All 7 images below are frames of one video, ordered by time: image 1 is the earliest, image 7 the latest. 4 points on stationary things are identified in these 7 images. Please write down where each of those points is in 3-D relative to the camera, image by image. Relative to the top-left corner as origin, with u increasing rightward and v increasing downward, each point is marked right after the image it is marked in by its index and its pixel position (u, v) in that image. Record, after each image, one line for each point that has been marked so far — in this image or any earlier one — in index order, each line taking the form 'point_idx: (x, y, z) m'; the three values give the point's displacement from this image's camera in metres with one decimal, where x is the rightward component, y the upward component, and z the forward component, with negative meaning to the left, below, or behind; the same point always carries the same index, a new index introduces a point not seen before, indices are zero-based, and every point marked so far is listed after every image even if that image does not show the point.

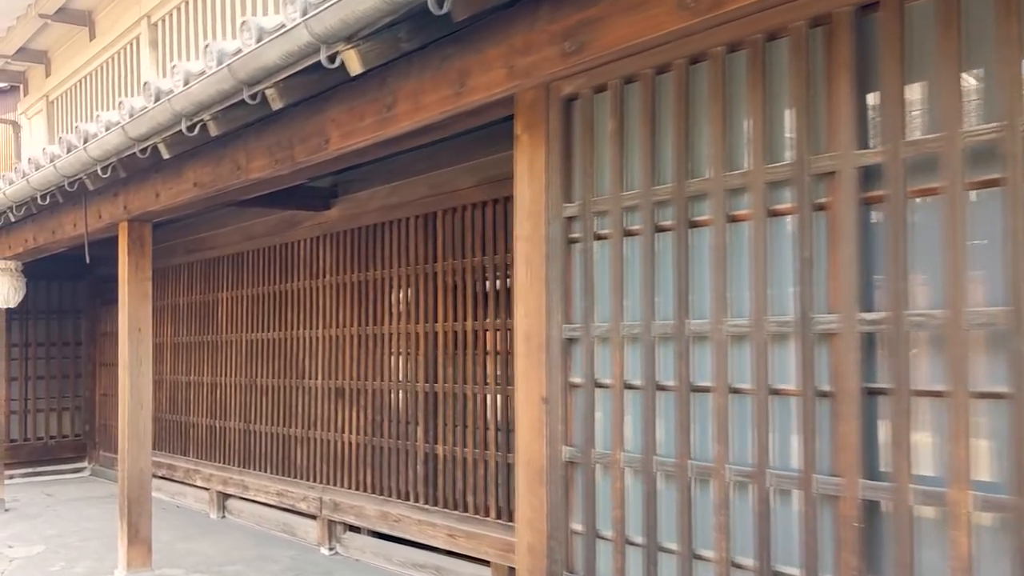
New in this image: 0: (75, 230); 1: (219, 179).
0: (-2.4, +0.3, +6.0) m
1: (-1.2, +0.4, +4.4) m
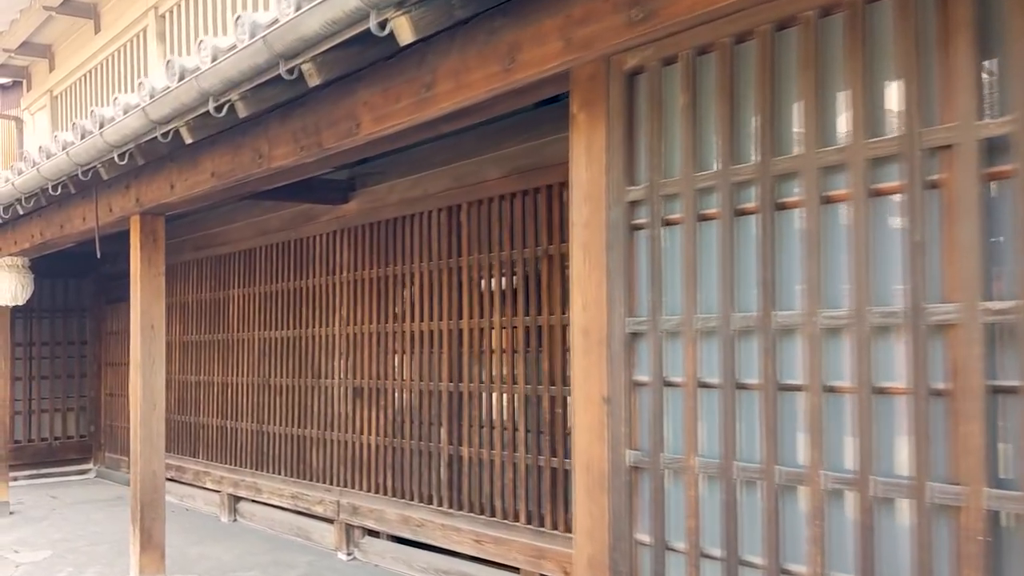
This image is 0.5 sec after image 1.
0: (-2.3, +0.4, +5.8) m
1: (-1.1, +0.5, +4.2) m
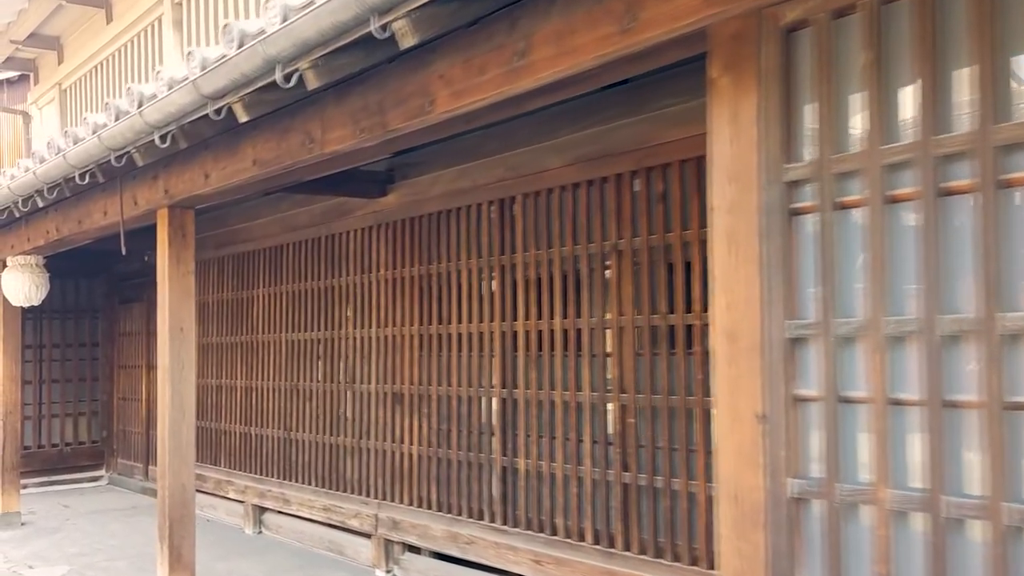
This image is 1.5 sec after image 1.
0: (-2.0, +0.4, +5.4) m
1: (-0.8, +0.5, +3.8) m
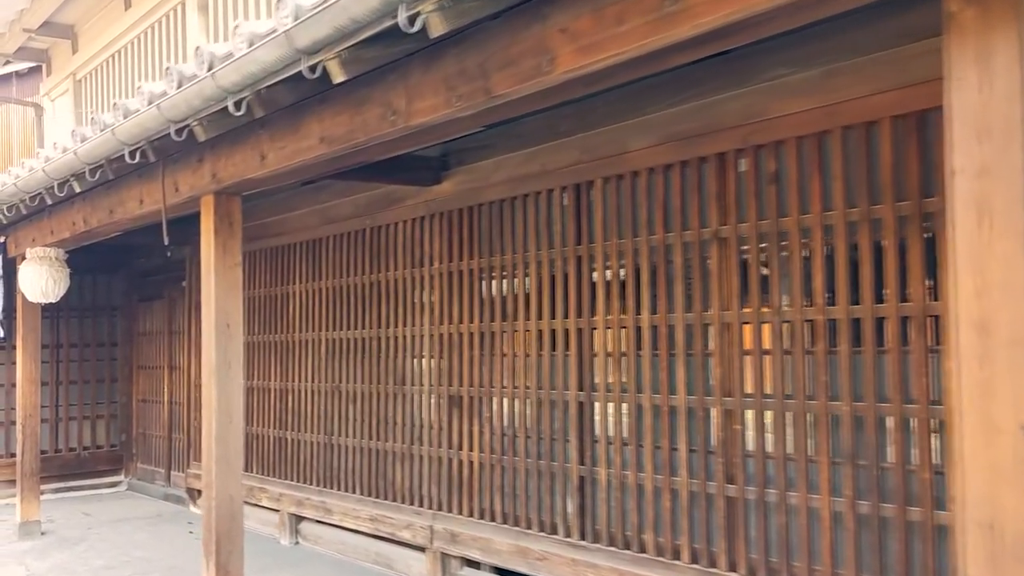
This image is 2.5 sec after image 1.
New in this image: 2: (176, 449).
0: (-1.7, +0.4, +5.0) m
1: (-0.5, +0.5, +3.4) m
2: (-2.8, -1.3, +8.8) m
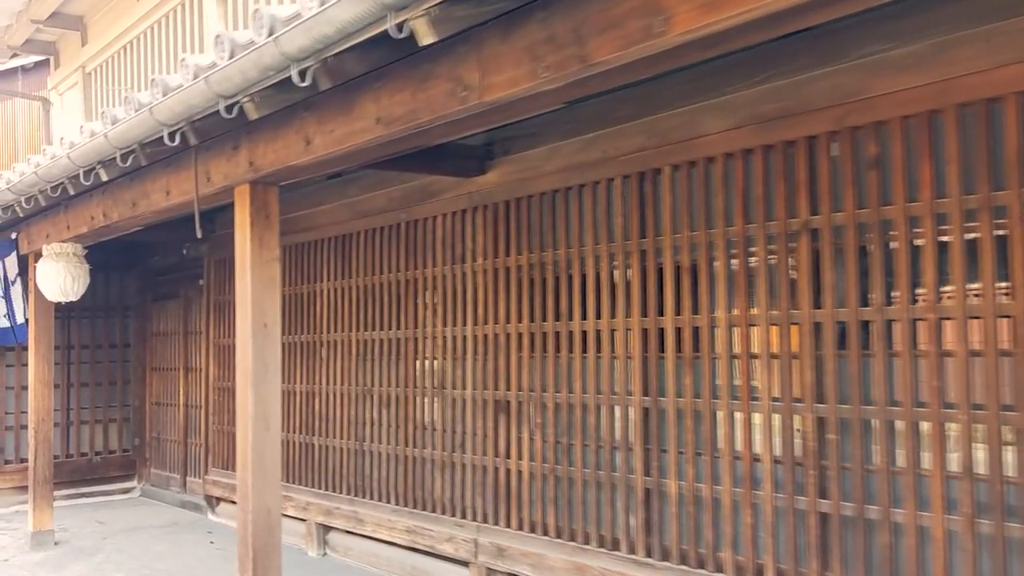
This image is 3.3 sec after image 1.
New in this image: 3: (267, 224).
0: (-1.5, +0.4, +4.7) m
1: (-0.2, +0.5, +3.1) m
2: (-2.5, -1.3, +8.4) m
3: (-1.0, +0.3, +4.2) m
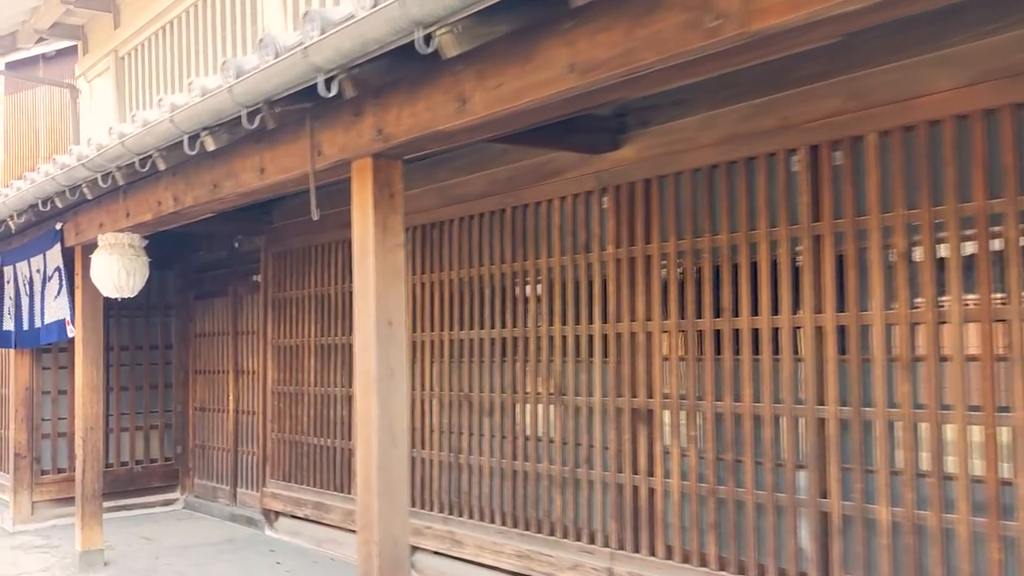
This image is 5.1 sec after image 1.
0: (-0.9, +0.4, +4.0) m
1: (+0.3, +0.5, +2.4) m
2: (-1.9, -1.3, +7.8) m
3: (-0.4, +0.3, +3.6) m
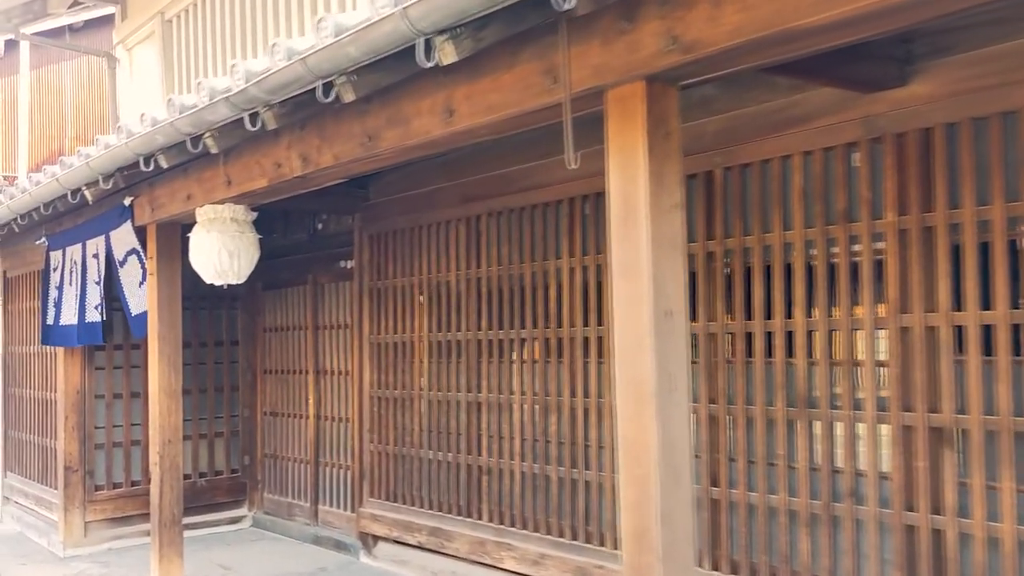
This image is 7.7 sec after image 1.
0: (-0.1, +0.5, +3.0) m
1: (+1.1, +0.6, +1.4) m
2: (-1.2, -1.2, +6.8) m
3: (+0.4, +0.3, +2.6) m
